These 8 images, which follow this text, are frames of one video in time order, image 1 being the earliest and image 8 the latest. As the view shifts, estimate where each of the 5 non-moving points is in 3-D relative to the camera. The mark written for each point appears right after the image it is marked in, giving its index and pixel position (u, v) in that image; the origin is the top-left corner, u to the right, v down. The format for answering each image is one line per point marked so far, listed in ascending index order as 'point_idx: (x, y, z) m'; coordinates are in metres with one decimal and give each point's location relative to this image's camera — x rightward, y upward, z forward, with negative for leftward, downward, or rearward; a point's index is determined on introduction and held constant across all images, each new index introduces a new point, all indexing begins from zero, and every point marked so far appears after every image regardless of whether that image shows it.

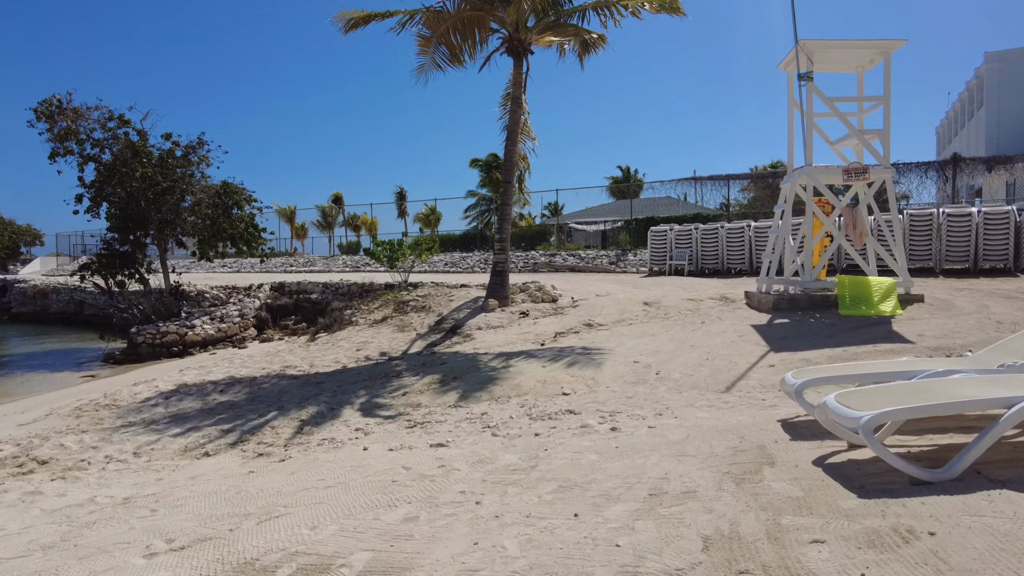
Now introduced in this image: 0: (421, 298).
0: (-1.9, -0.2, +13.6) m
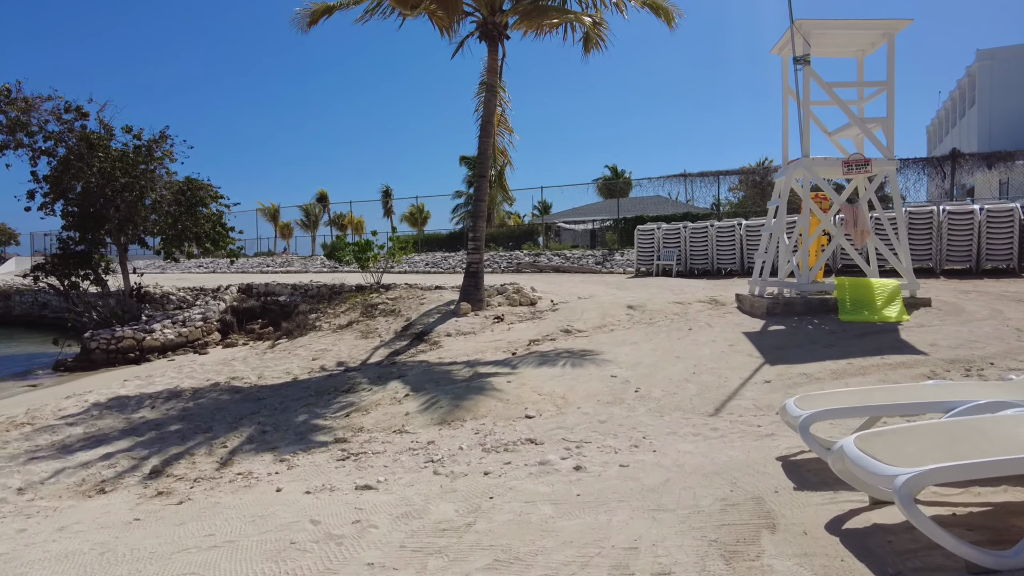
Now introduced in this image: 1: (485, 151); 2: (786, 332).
0: (-2.4, -0.3, +12.7) m
1: (-0.5, +2.4, +11.5) m
2: (+3.1, -0.5, +7.6) m
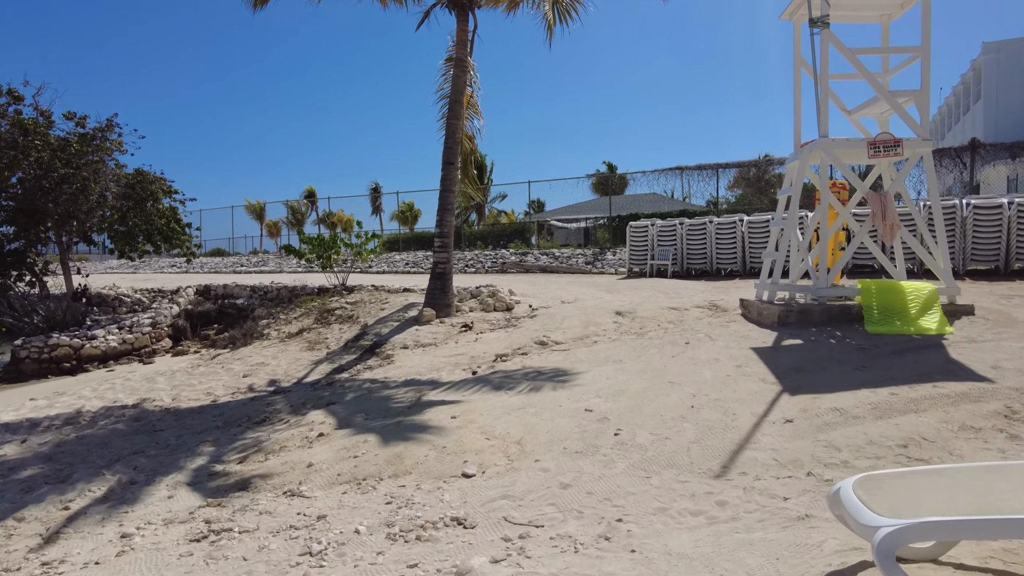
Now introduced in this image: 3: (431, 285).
0: (-2.8, -0.3, +11.3) m
1: (-0.9, +2.3, +10.1) m
2: (+2.7, -0.6, +6.2) m
3: (-1.2, 0.0, +10.1) m
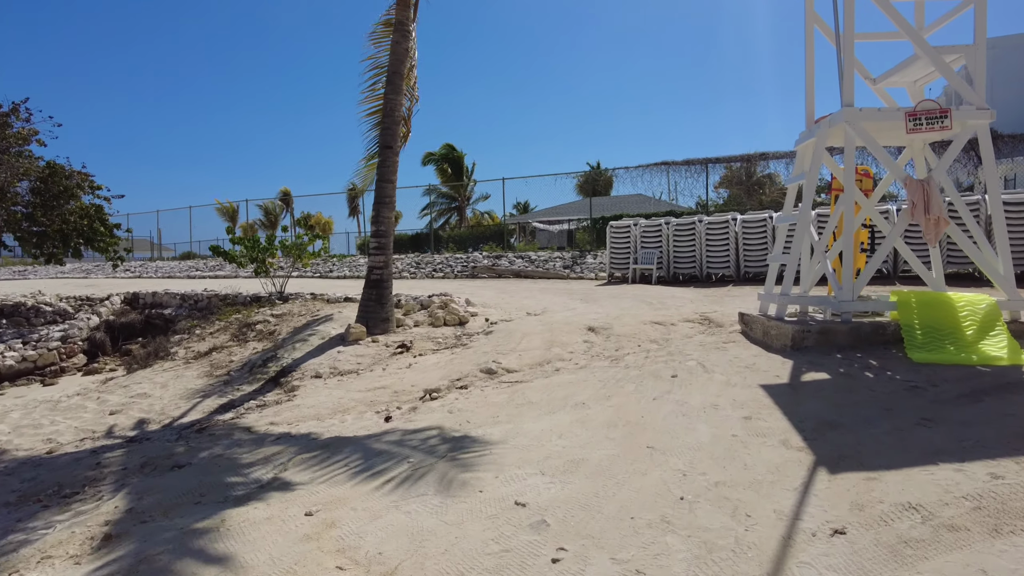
0: (-3.4, -0.5, +9.5) m
1: (-1.5, +2.2, +8.3) m
2: (+2.2, -0.7, +4.6) m
3: (-1.8, -0.1, +8.3) m
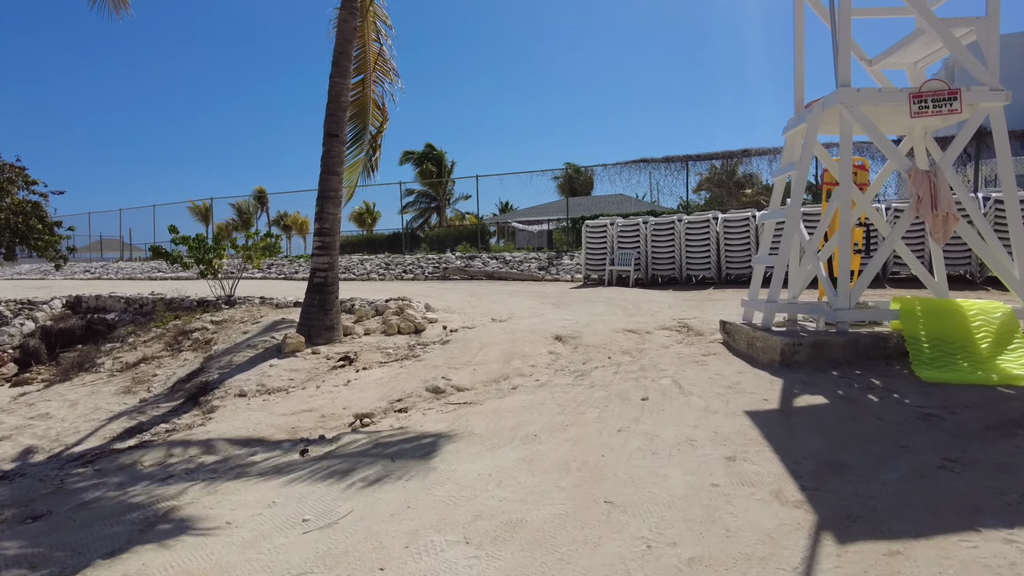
0: (-3.9, -0.5, +8.7) m
1: (-2.0, +2.1, +7.5) m
2: (+1.8, -0.7, +3.8) m
3: (-2.3, -0.1, +7.5) m
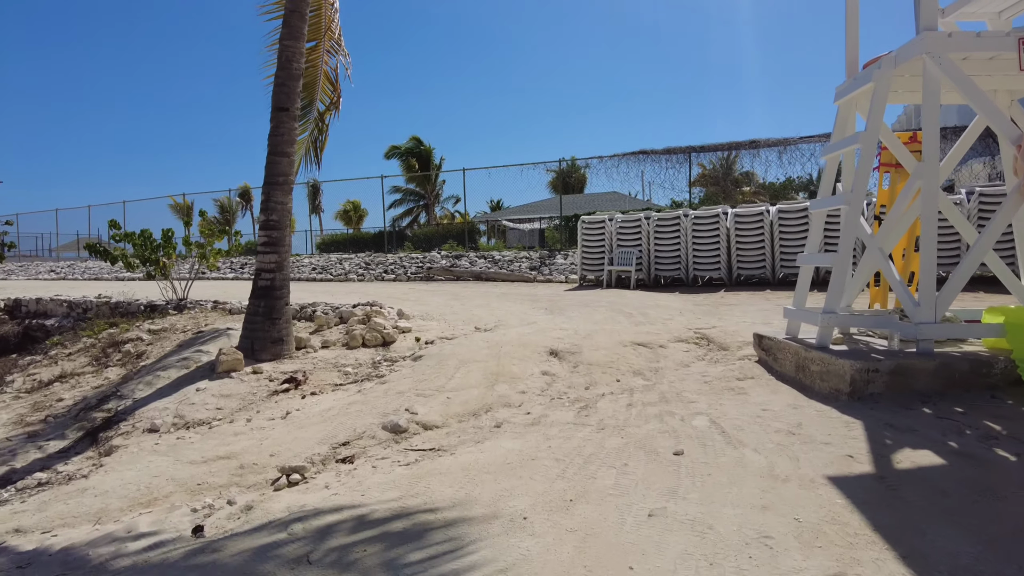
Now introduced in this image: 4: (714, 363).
0: (-4.0, -0.6, +7.4) m
1: (-2.1, +2.1, +6.3) m
2: (+1.7, -0.7, +2.6) m
3: (-2.4, -0.2, +6.2) m
4: (+1.6, -0.6, +5.3) m
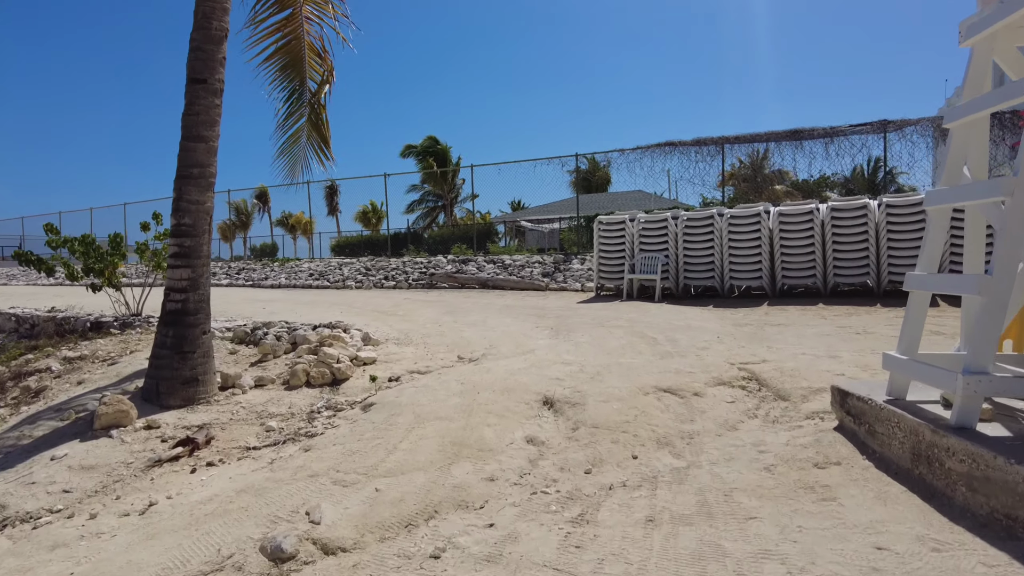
0: (-4.1, -0.7, +6.0) m
1: (-2.2, +1.9, +4.8) m
2: (+1.5, -0.9, +1.1) m
3: (-2.5, -0.3, +4.8) m
4: (+1.4, -0.7, +3.7) m
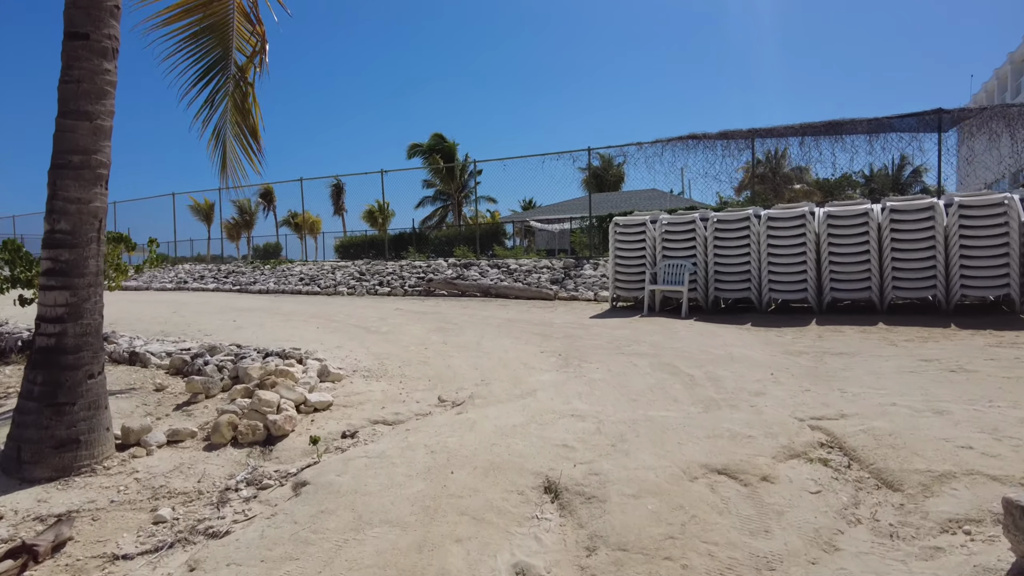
0: (-4.1, -0.9, +4.8) m
1: (-2.2, +1.8, +3.6) m
2: (+1.4, -1.1, -0.2) m
3: (-2.6, -0.5, +3.6) m
4: (+1.4, -0.9, +2.4) m
